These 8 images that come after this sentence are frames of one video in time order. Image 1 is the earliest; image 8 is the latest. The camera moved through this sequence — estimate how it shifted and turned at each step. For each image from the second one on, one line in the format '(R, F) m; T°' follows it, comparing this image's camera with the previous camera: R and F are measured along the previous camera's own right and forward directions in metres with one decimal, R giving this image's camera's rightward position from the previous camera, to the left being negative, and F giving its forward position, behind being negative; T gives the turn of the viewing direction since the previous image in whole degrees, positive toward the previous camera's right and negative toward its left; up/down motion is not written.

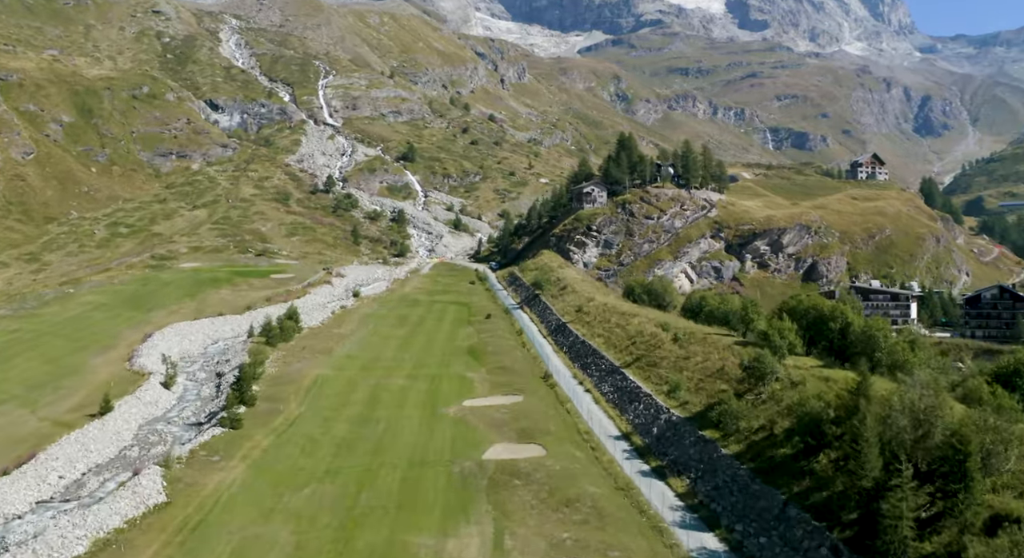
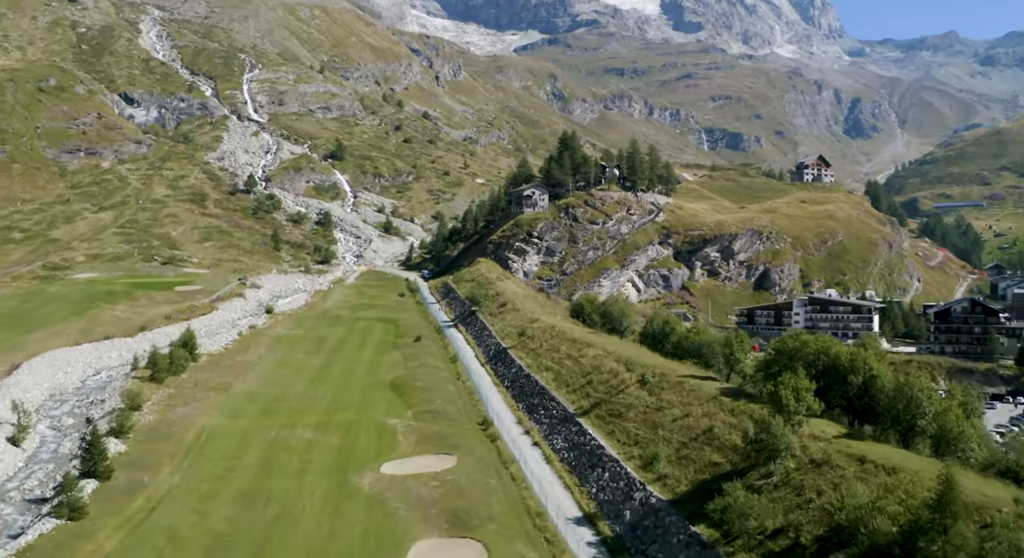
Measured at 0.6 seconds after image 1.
(+0.4, +14.2) m; +4°
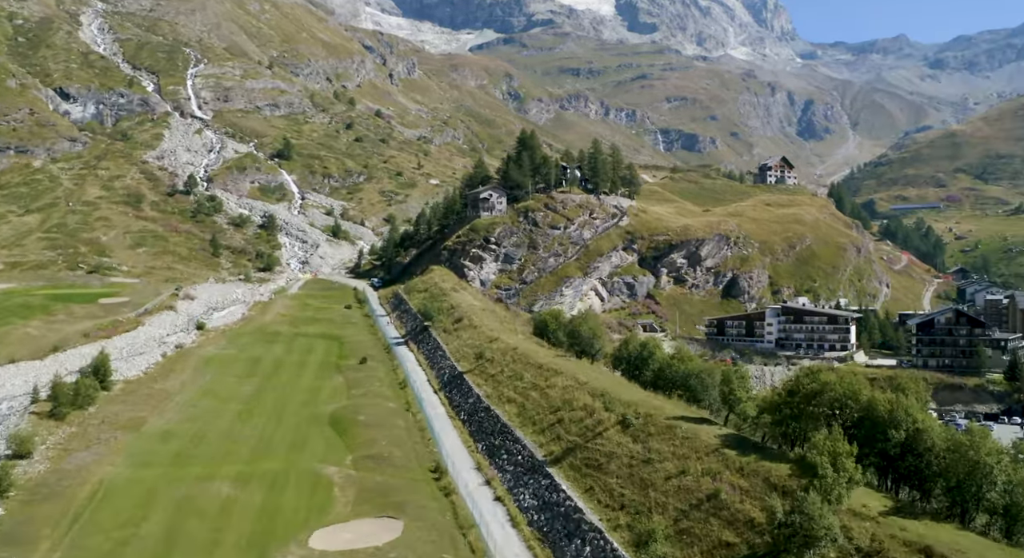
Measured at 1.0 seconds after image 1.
(-0.1, +9.9) m; +3°
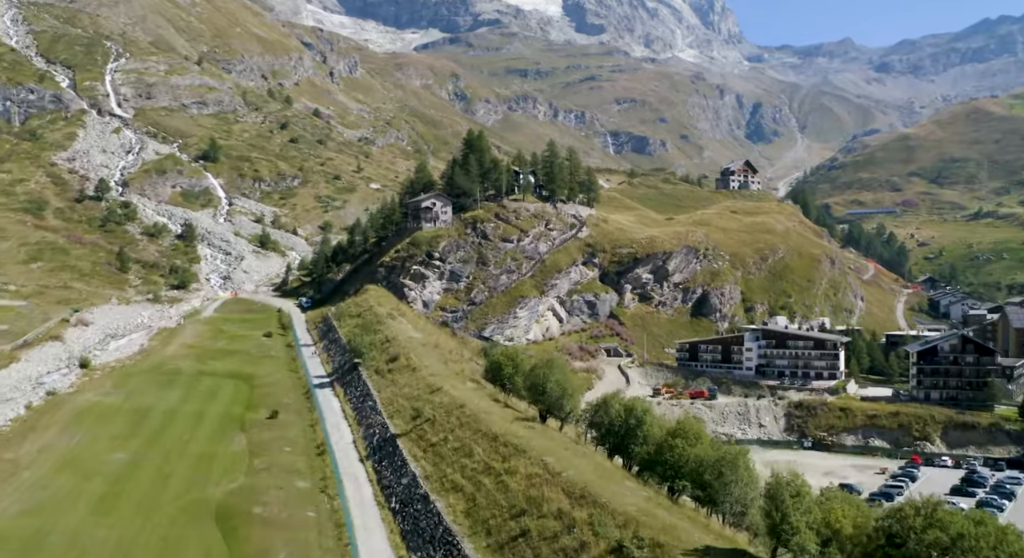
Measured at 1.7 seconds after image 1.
(+0.1, +16.9) m; +3°
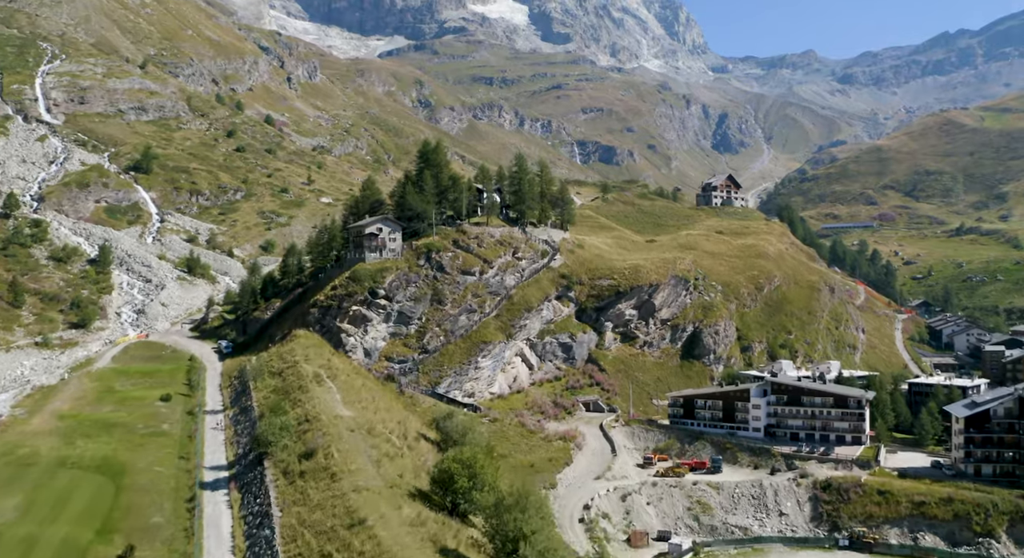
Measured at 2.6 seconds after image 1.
(+0.6, +20.7) m; +2°
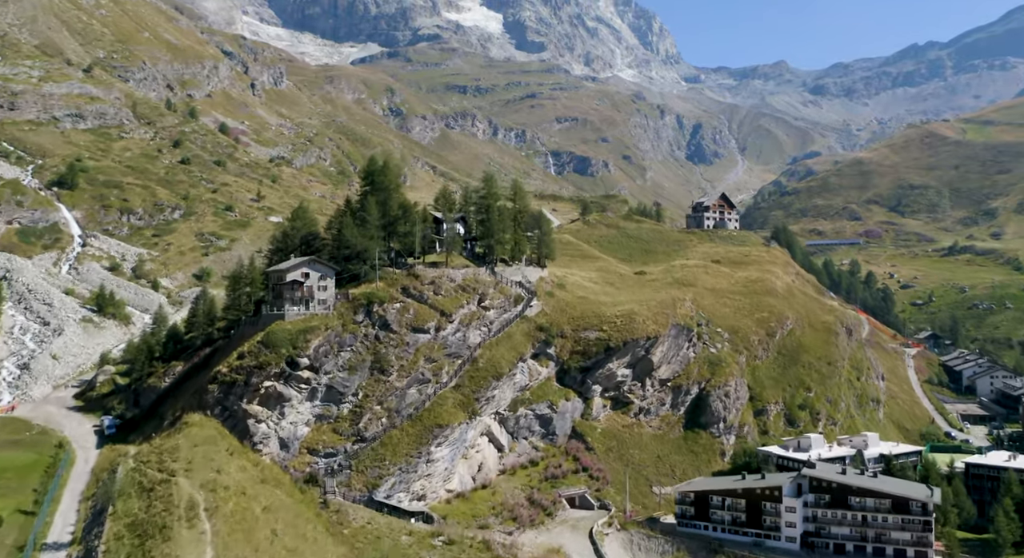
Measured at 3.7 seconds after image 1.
(+0.9, +23.2) m; +2°
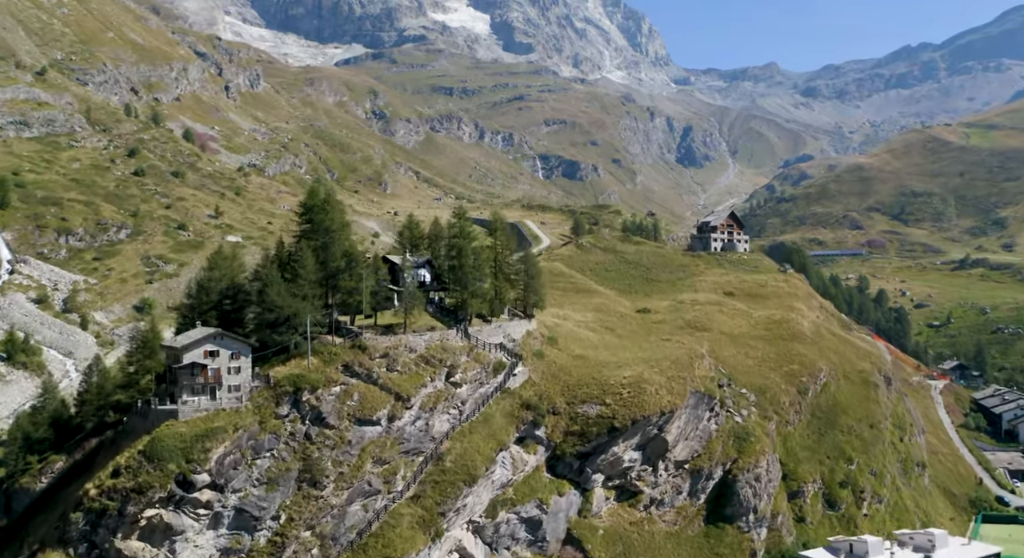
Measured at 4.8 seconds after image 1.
(+0.9, +20.5) m; +1°
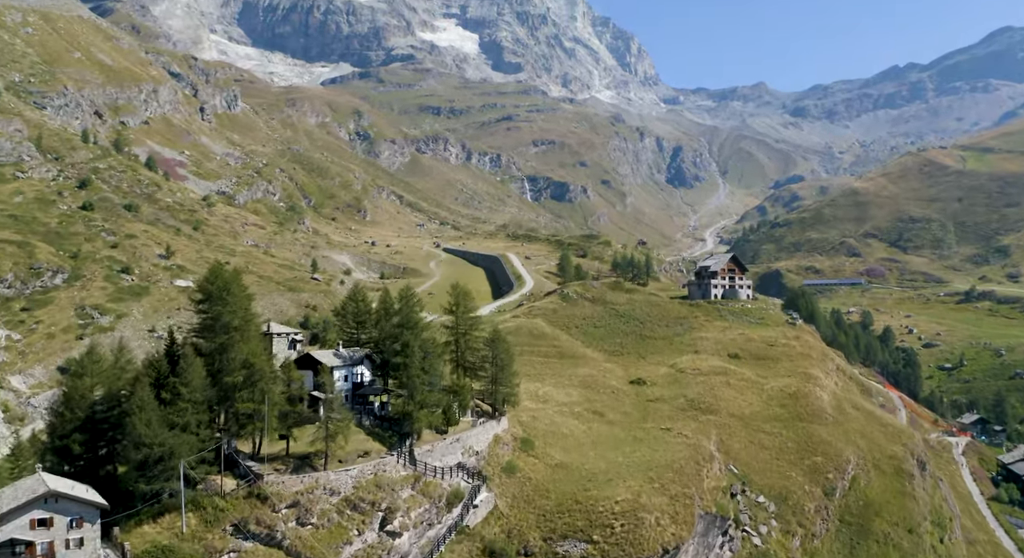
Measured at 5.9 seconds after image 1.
(+2.1, +17.2) m; +1°
